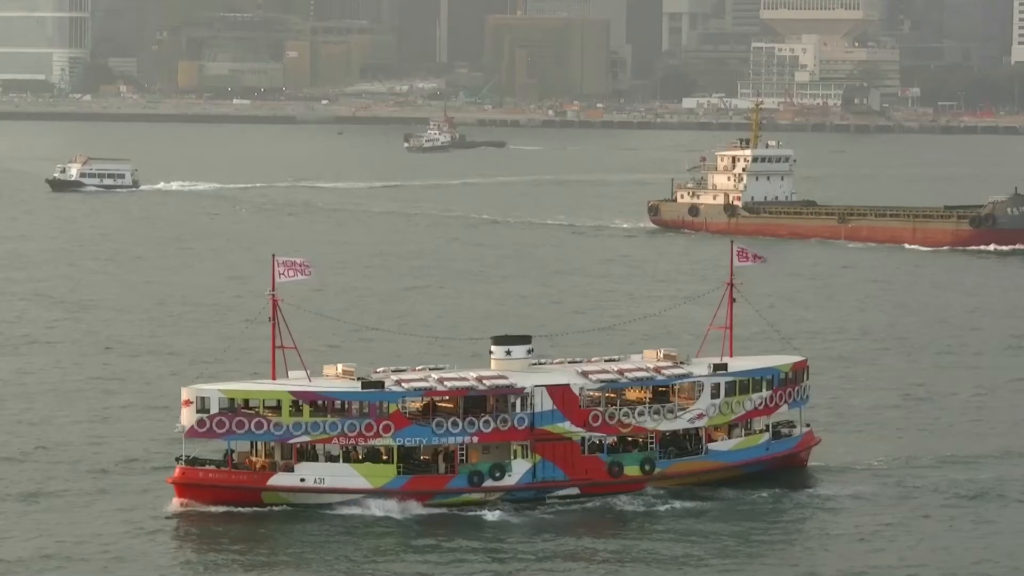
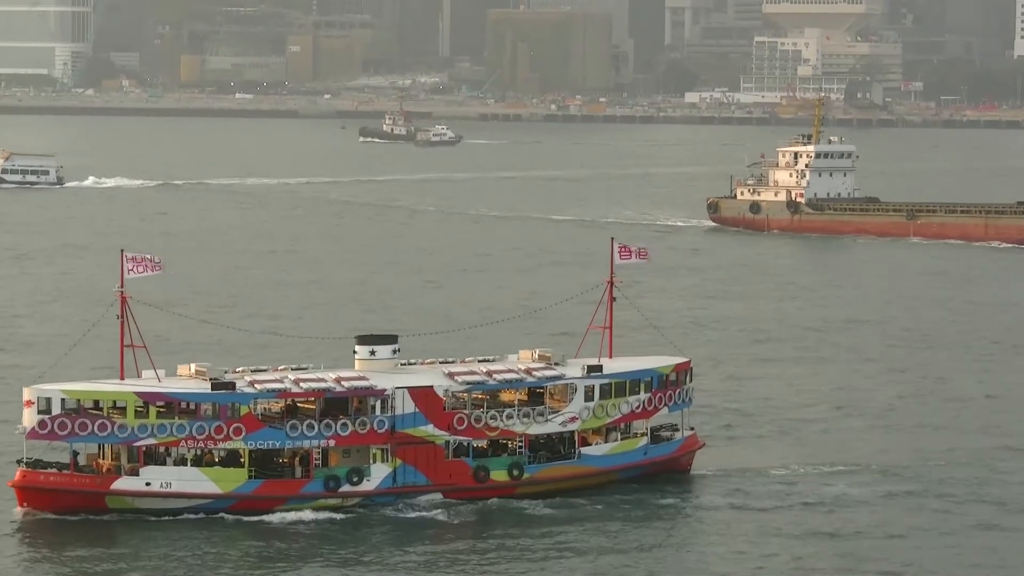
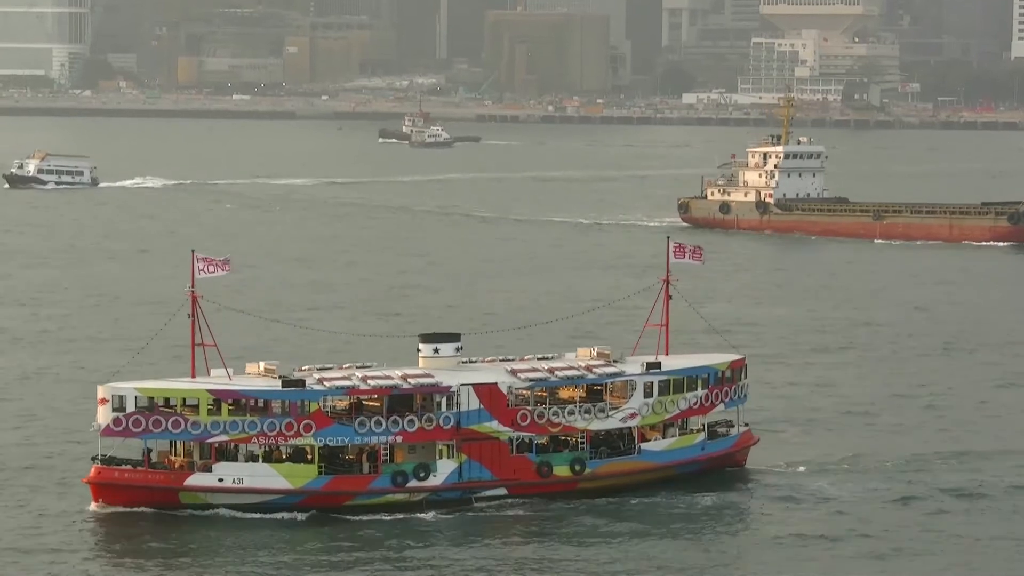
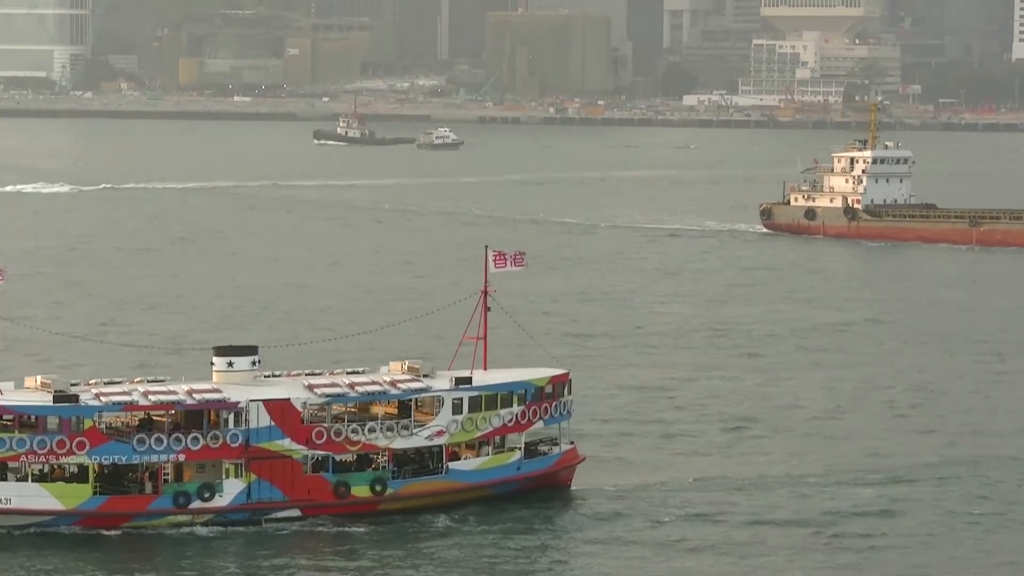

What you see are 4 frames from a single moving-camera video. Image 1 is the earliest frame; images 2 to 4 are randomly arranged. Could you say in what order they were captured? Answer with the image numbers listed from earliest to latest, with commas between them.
3, 2, 4
